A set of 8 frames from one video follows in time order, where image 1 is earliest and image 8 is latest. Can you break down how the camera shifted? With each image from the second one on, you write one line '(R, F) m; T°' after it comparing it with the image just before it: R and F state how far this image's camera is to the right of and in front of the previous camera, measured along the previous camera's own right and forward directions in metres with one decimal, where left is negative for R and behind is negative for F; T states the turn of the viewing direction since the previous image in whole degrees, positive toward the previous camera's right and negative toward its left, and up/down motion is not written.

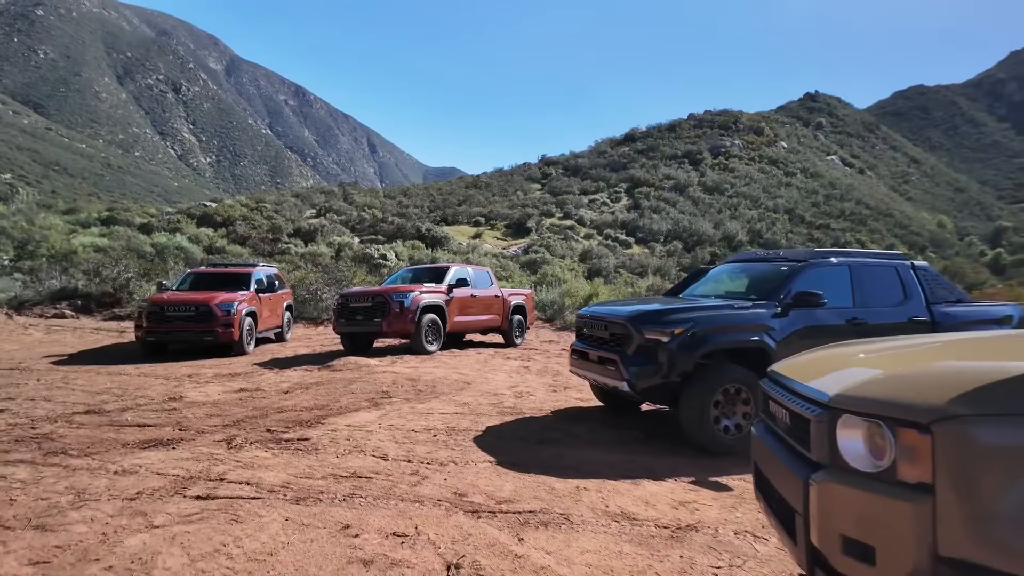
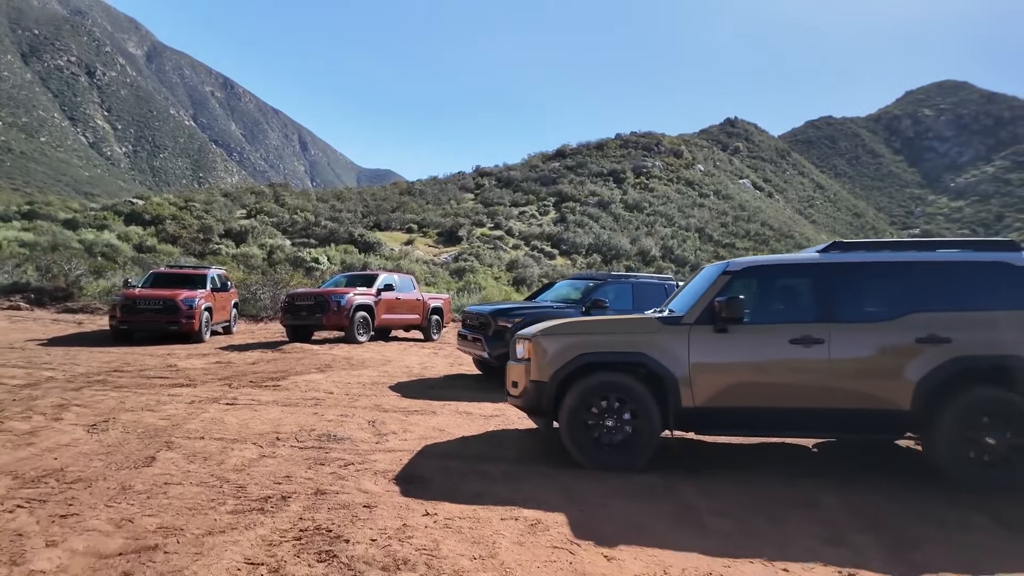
(+0.5, -3.5) m; +6°
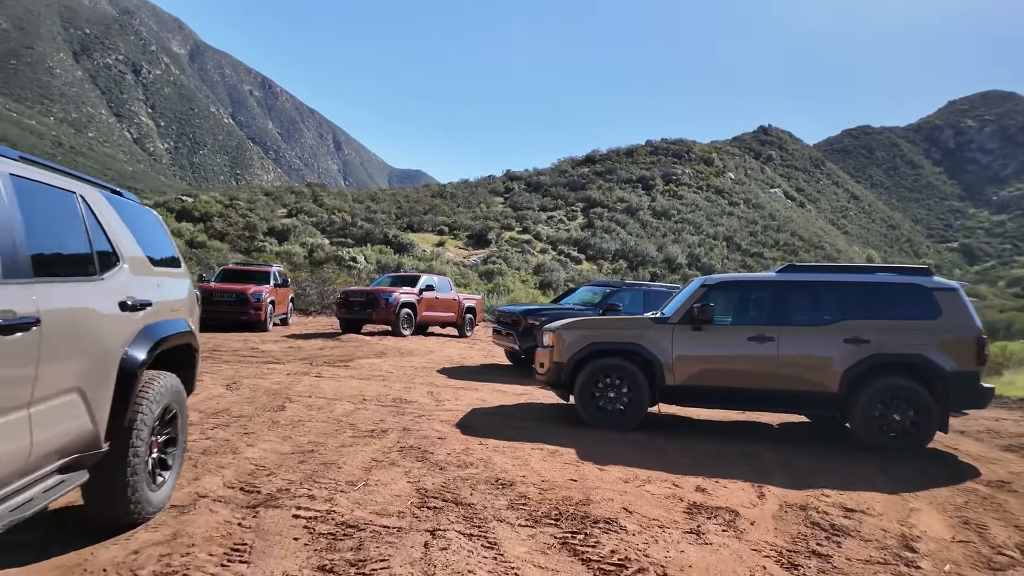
(-0.1, -1.8) m; -3°
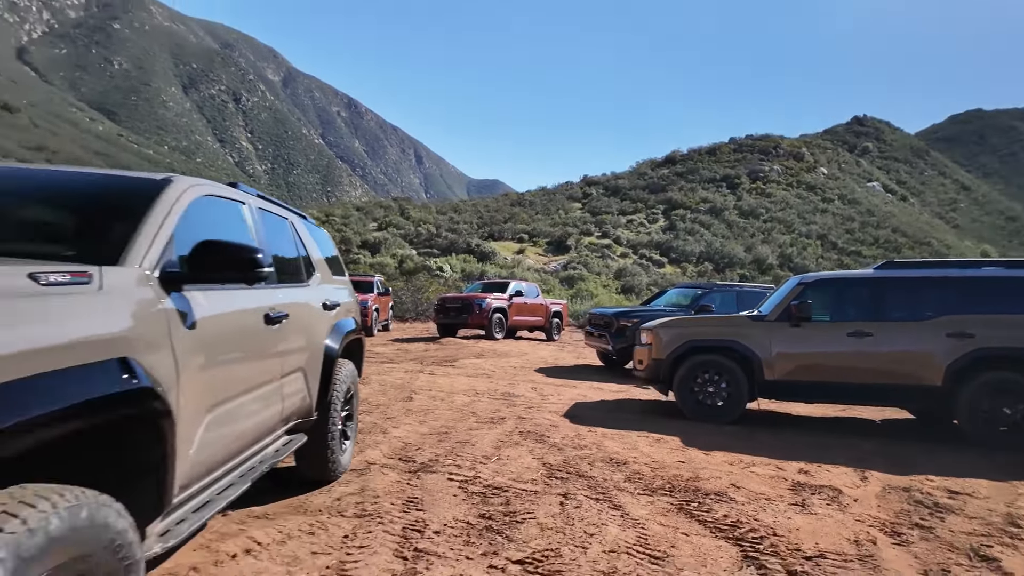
(-0.3, -0.7) m; -8°
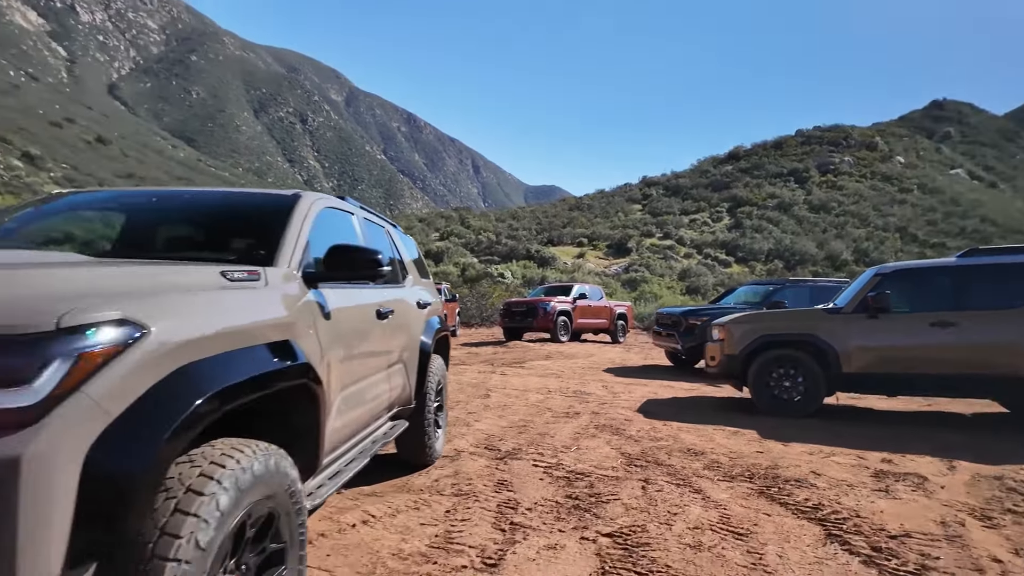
(-0.1, -0.3) m; -6°
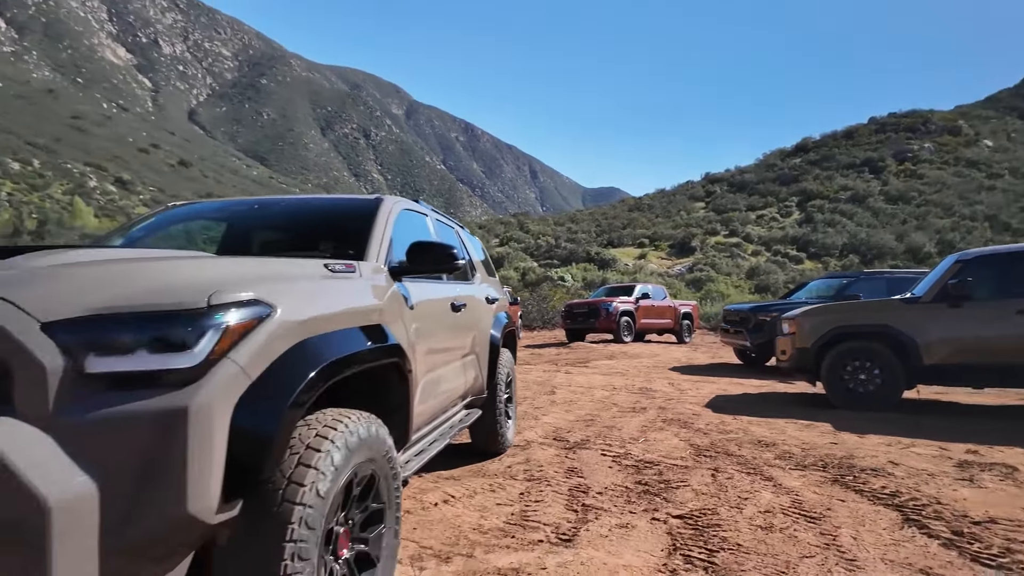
(0.0, -0.2) m; -6°
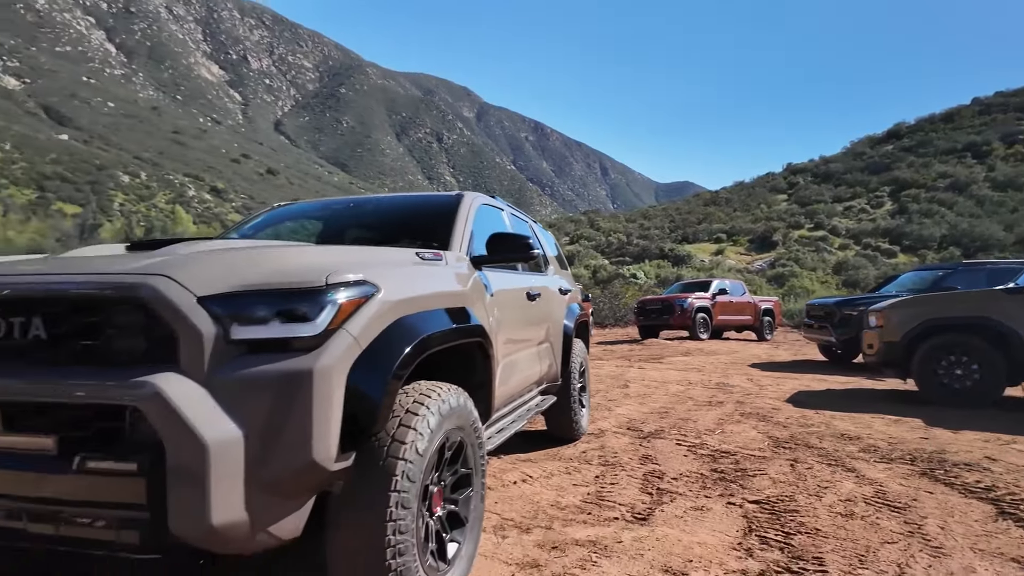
(0.0, -0.2) m; -7°
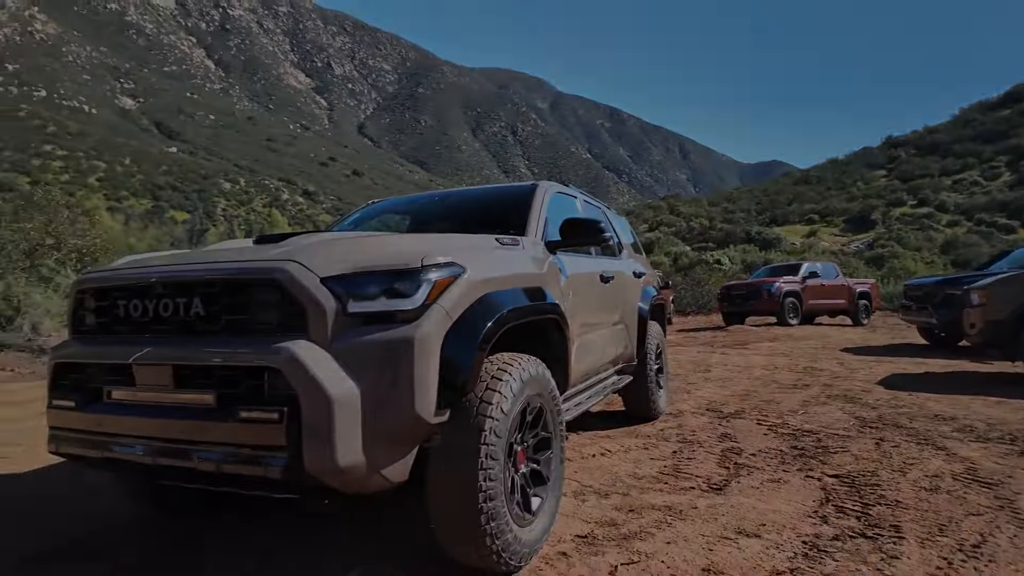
(0.0, -0.2) m; -8°
